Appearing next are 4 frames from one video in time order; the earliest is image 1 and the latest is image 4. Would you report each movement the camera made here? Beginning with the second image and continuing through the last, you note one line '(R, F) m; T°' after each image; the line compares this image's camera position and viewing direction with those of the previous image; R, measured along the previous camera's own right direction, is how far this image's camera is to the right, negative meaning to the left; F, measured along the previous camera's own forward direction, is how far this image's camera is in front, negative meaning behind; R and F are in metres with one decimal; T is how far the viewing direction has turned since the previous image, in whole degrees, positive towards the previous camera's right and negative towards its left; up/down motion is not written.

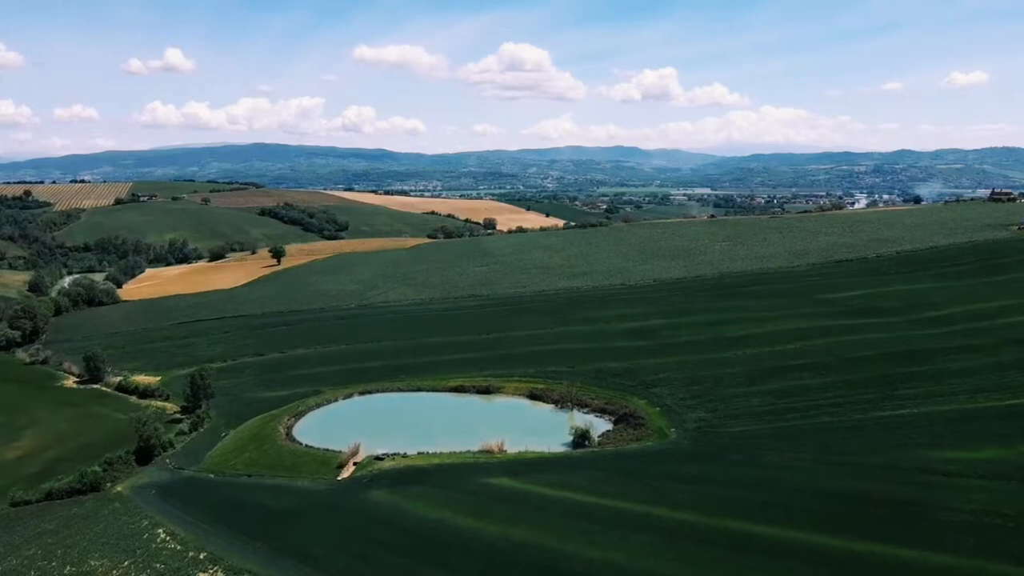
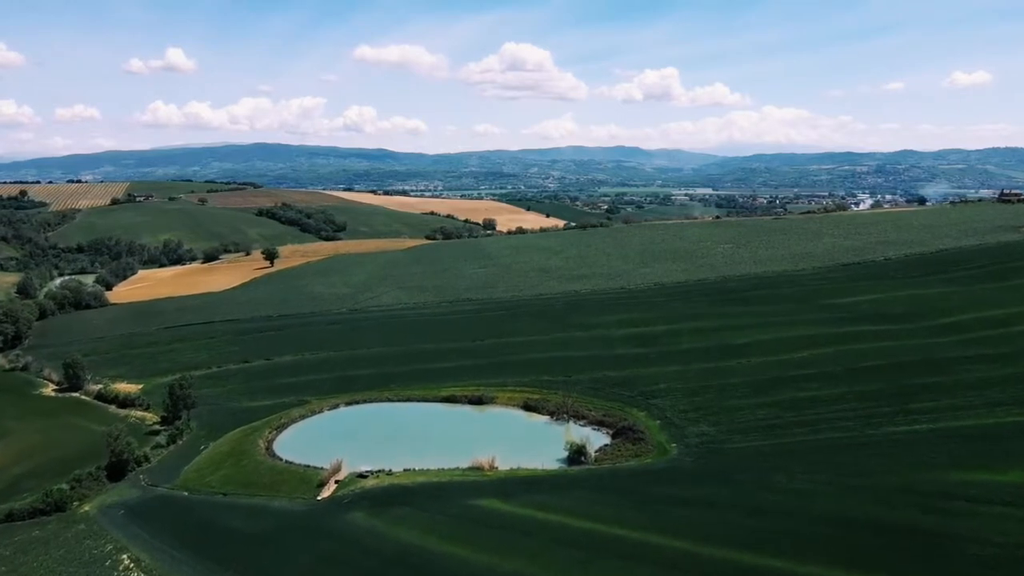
(+0.5, +2.1) m; 0°
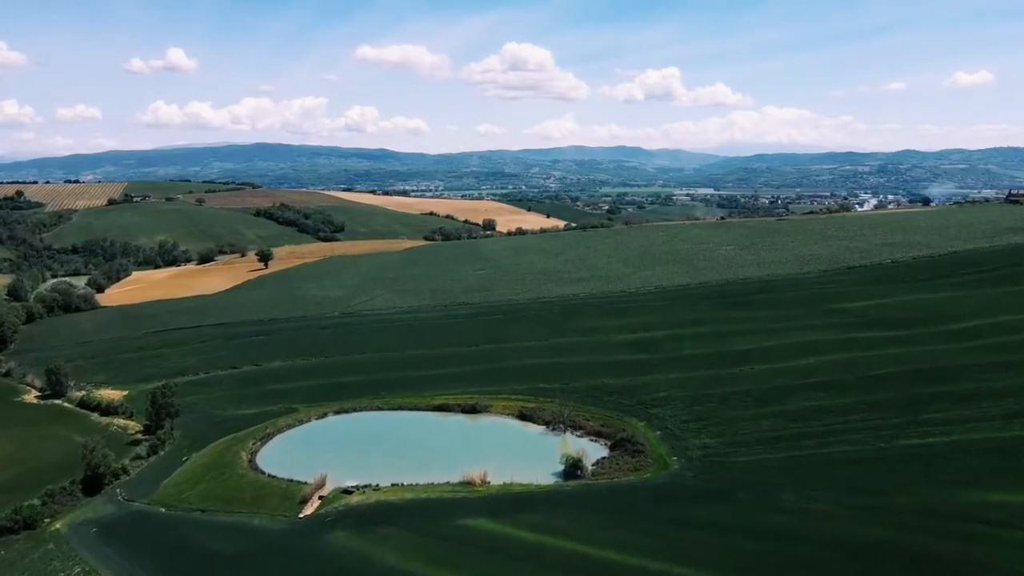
(+0.4, +1.6) m; 0°
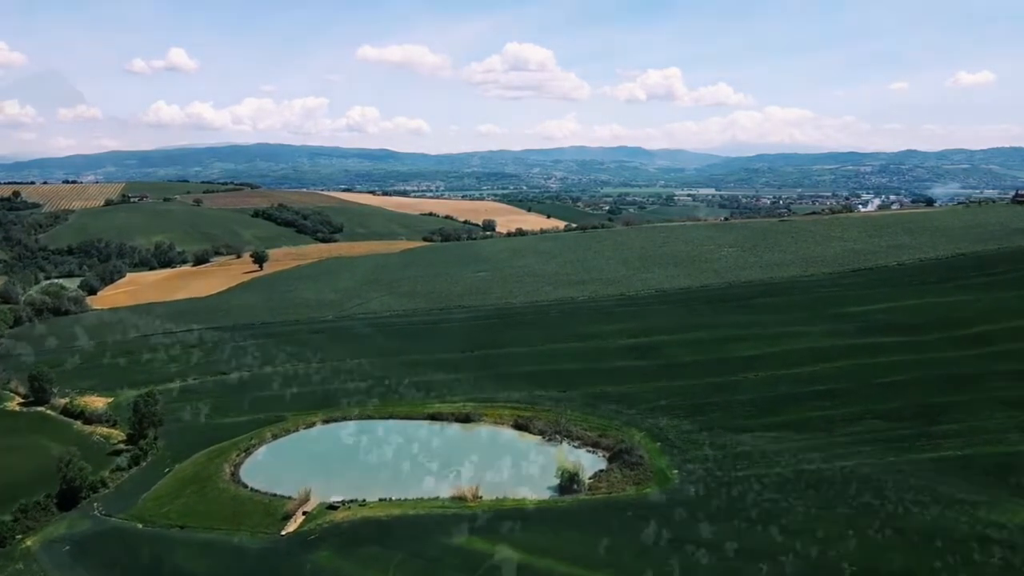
(+0.4, +1.5) m; 0°
